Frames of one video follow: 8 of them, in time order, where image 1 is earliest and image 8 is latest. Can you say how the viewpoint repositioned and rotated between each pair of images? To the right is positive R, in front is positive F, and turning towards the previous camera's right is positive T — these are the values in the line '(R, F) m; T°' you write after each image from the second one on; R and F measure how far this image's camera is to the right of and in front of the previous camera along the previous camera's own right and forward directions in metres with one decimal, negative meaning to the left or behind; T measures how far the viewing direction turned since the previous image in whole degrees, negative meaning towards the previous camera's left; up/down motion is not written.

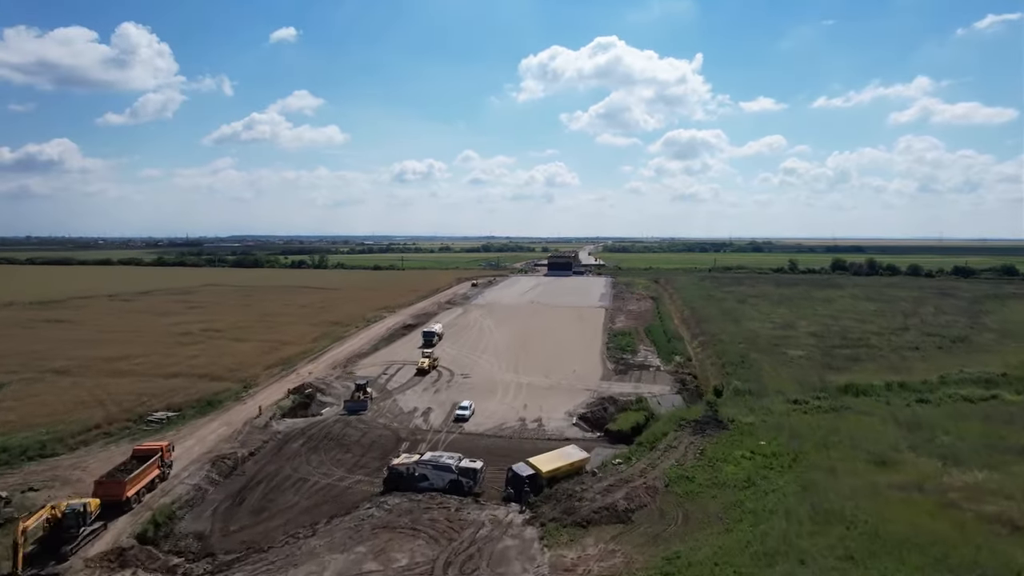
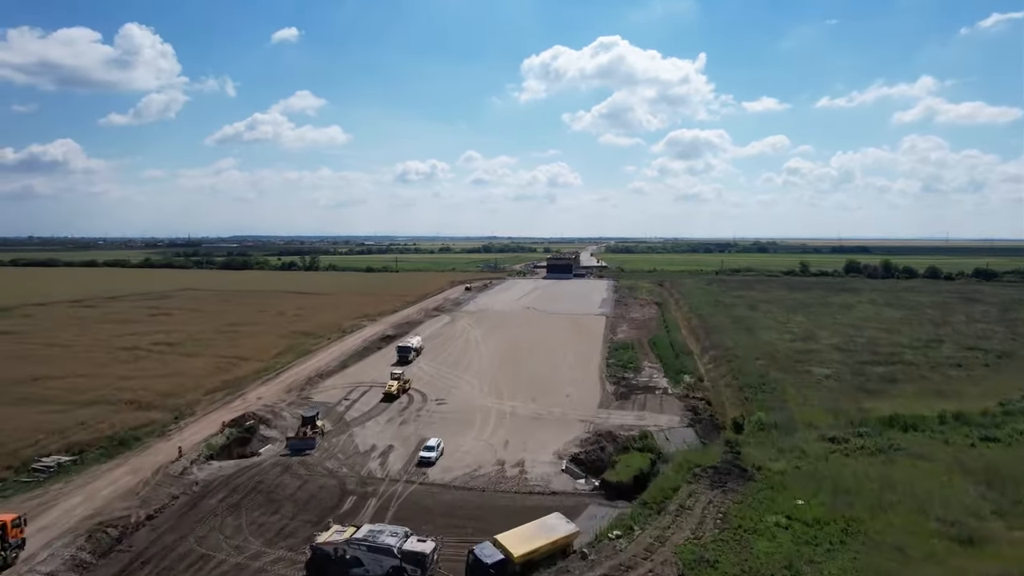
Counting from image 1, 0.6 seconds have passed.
(+0.7, +3.9) m; 0°
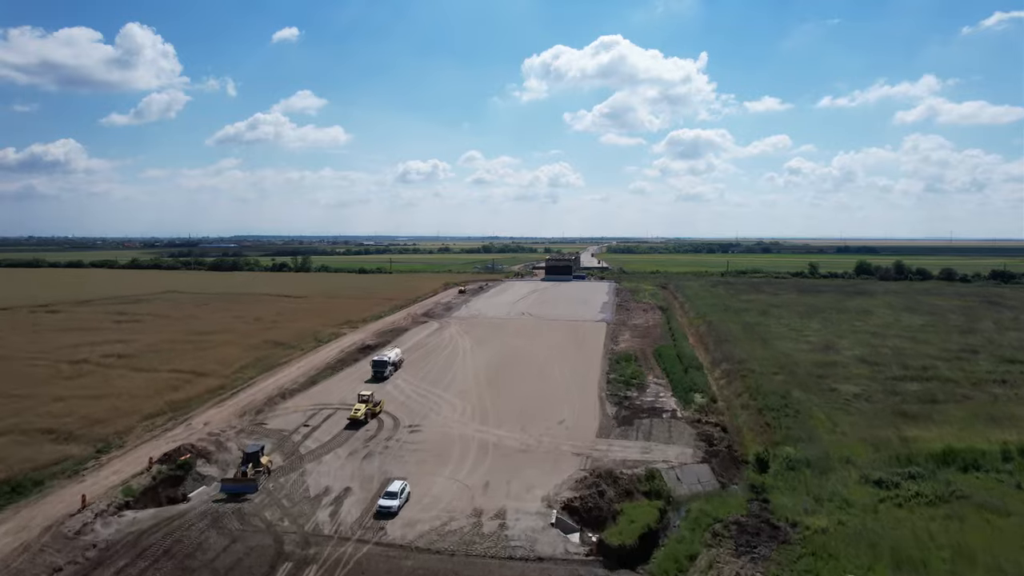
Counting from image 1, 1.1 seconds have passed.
(+0.5, +3.2) m; 0°
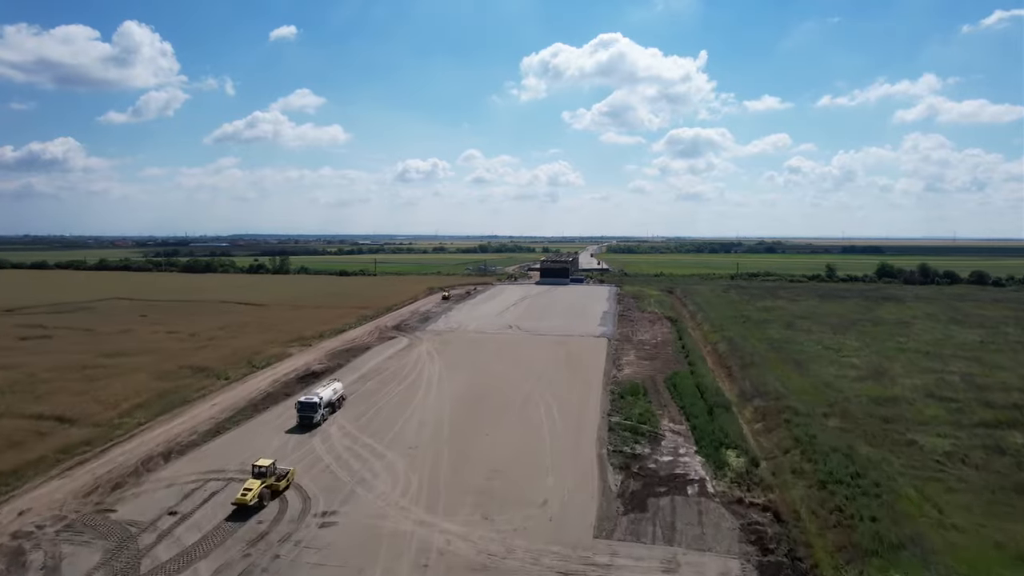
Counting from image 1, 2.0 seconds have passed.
(+0.8, +6.4) m; 0°
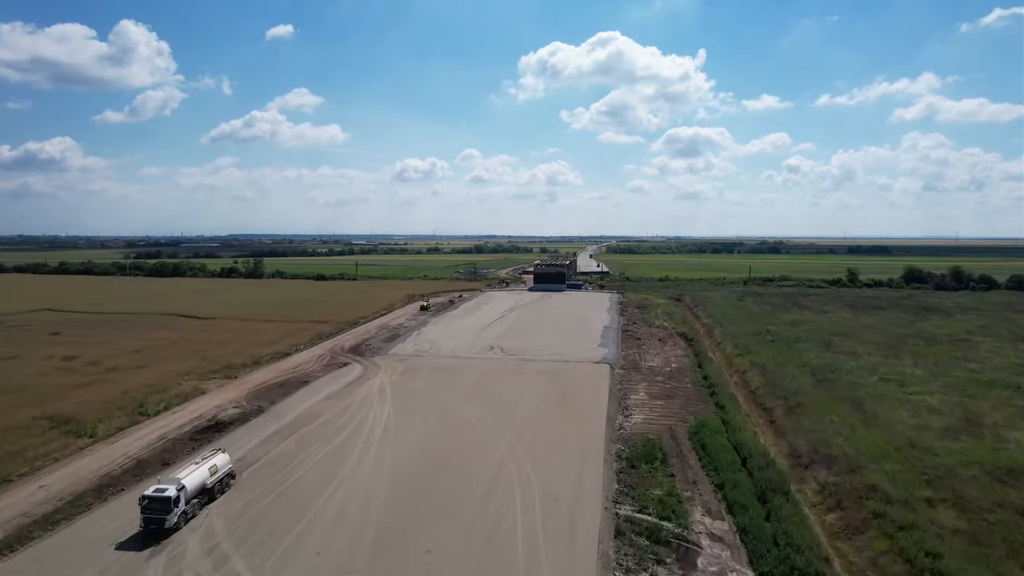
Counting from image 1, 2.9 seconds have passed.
(+0.8, +6.8) m; 0°
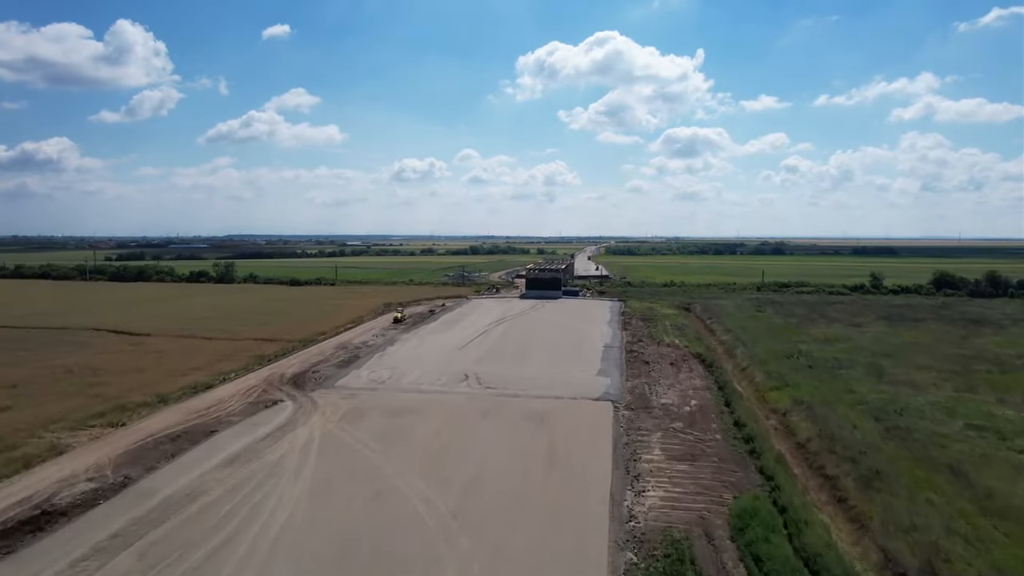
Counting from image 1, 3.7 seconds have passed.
(+0.8, +6.3) m; 0°
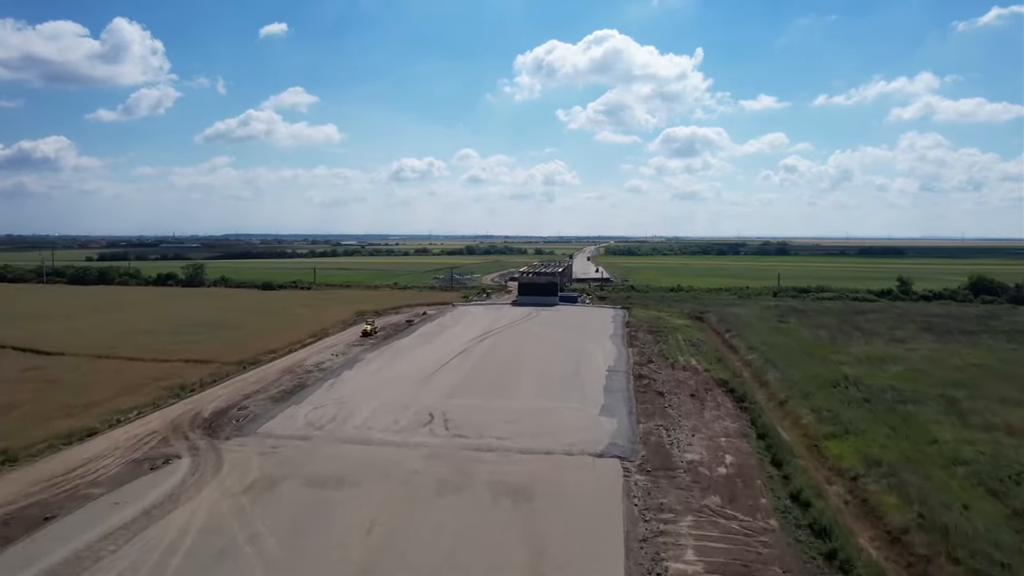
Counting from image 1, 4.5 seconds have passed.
(+0.6, +6.0) m; 0°
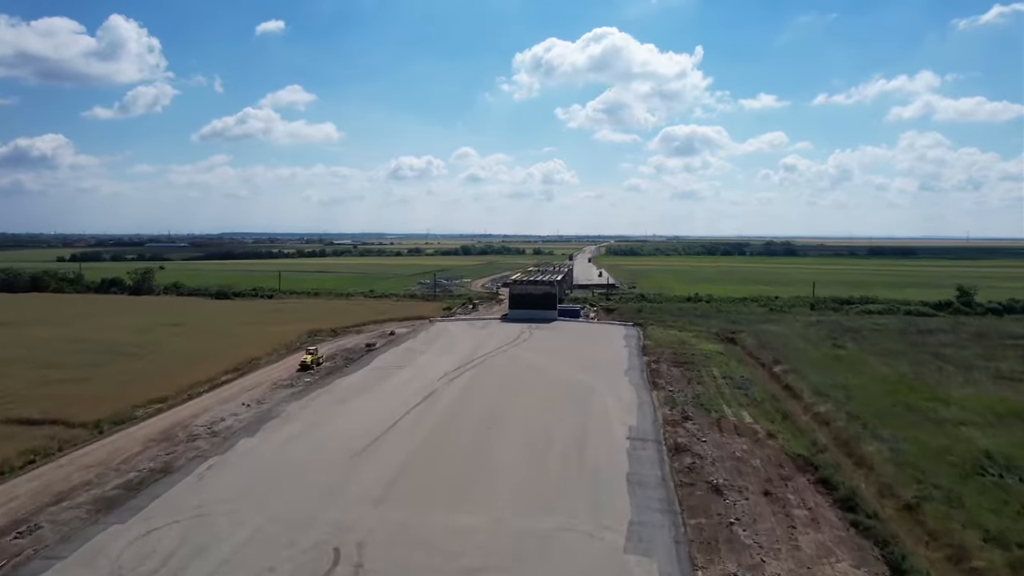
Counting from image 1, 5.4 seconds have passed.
(+0.6, +8.9) m; 0°
